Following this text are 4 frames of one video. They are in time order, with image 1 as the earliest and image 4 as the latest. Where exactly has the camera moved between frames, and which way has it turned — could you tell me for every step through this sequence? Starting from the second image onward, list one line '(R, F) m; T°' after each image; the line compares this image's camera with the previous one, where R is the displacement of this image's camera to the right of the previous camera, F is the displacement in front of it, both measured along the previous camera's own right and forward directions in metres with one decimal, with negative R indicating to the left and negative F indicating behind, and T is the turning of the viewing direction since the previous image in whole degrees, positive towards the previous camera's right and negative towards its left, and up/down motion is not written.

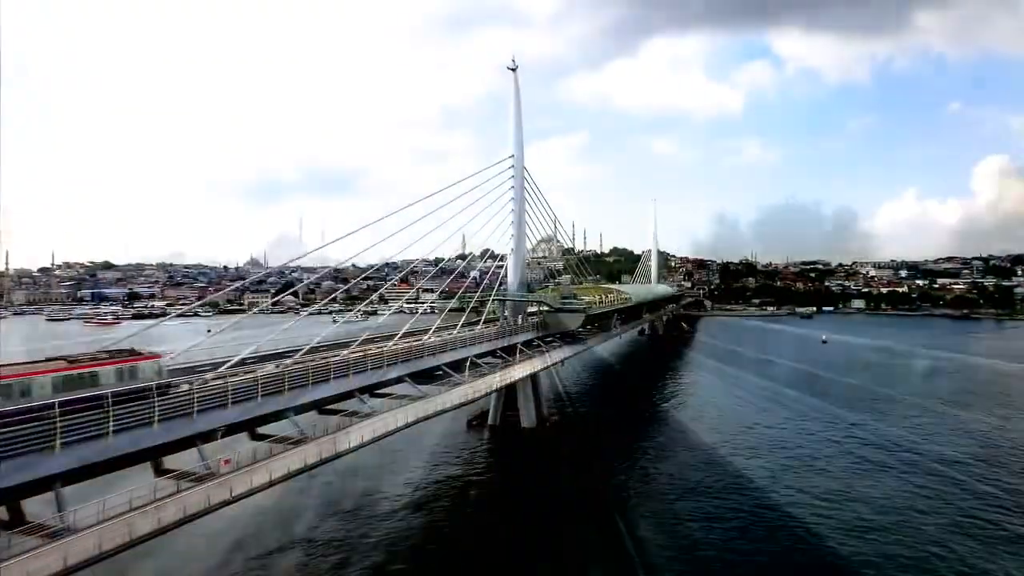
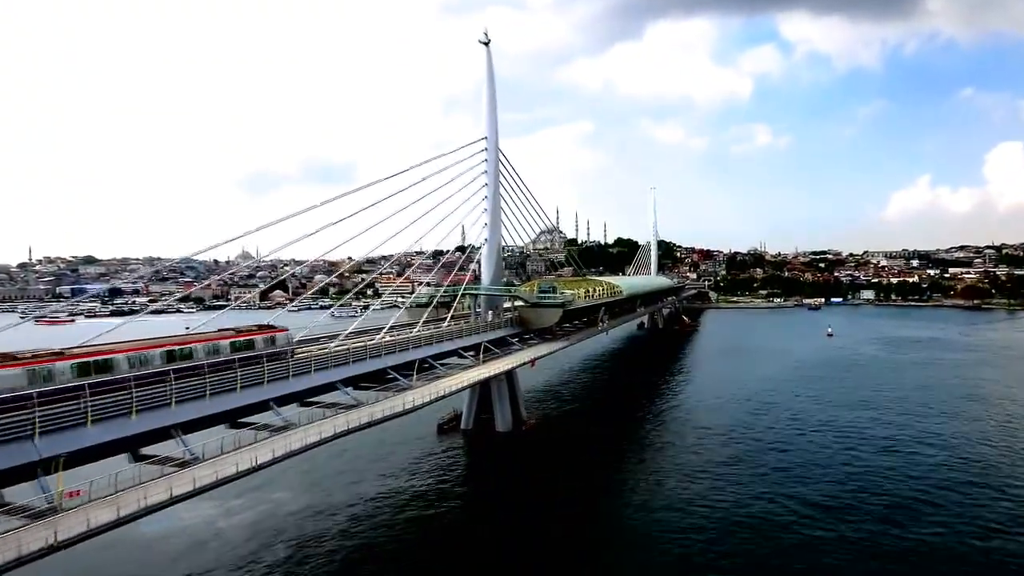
(+1.1, +1.2) m; -1°
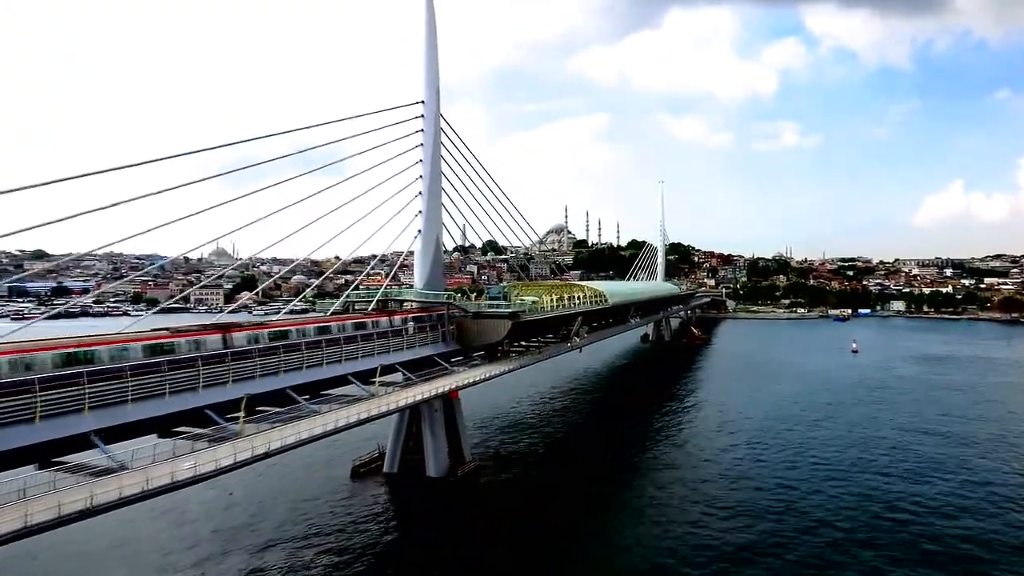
(+2.0, +3.9) m; -2°
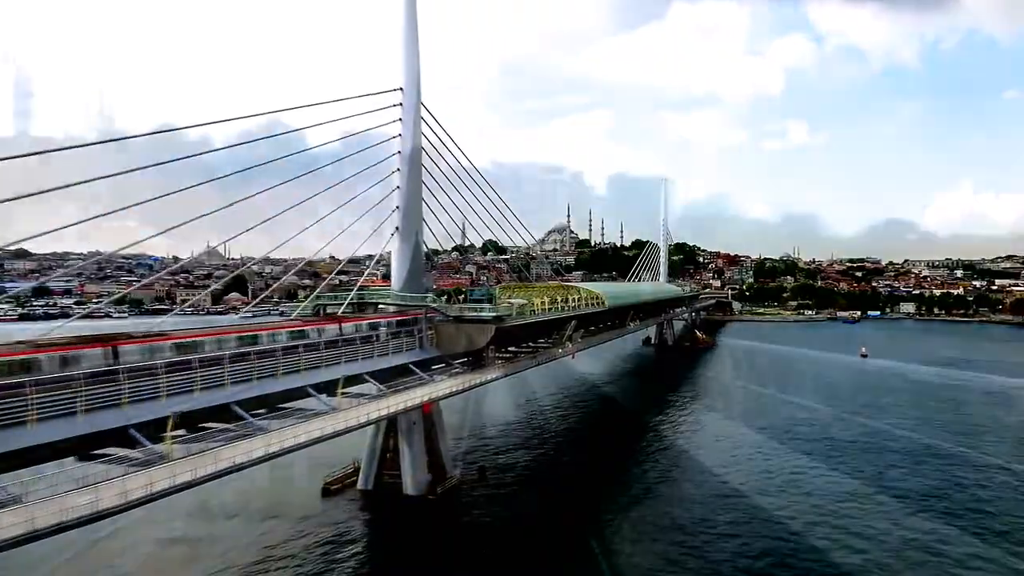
(+0.4, +1.2) m; 0°
